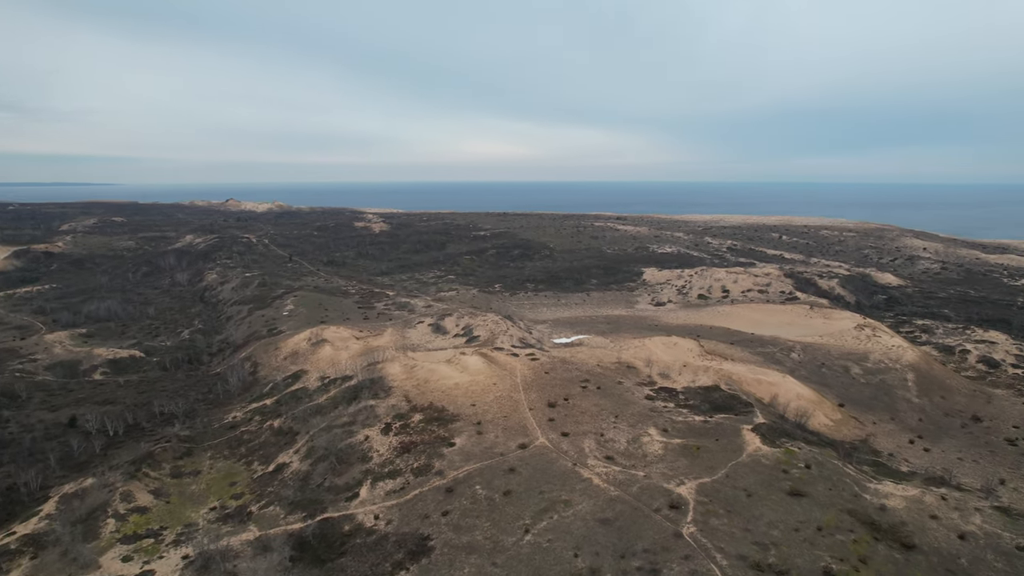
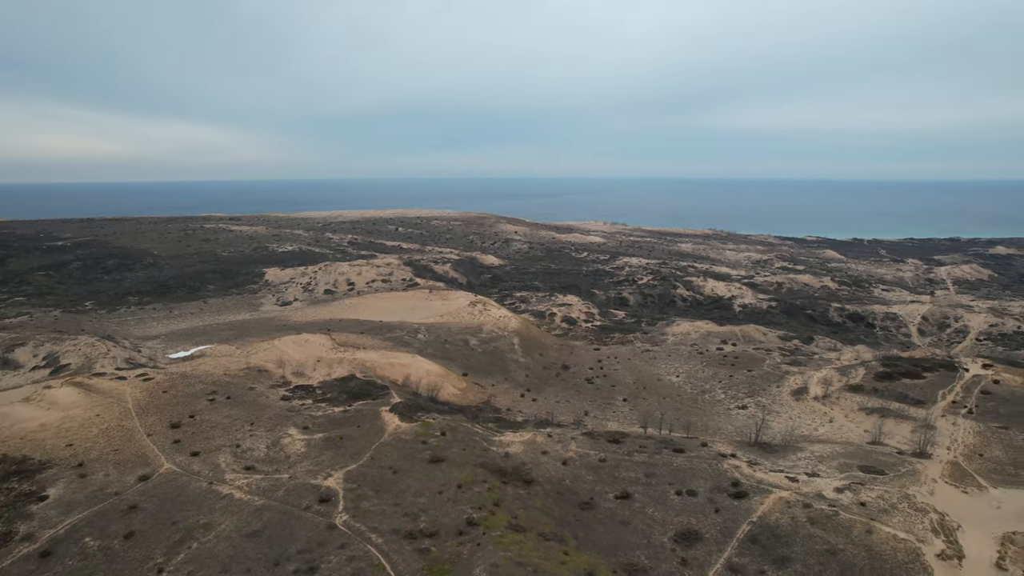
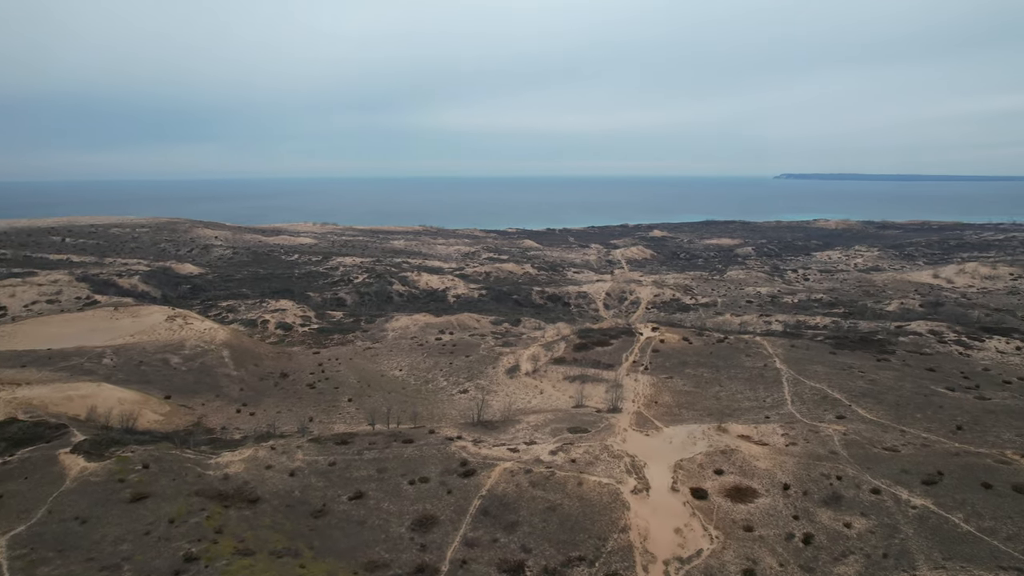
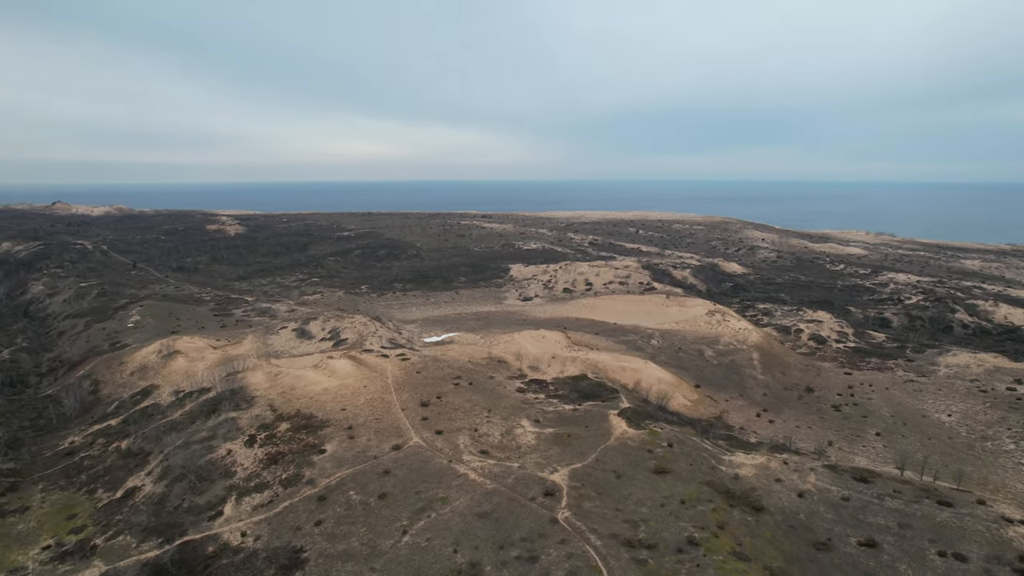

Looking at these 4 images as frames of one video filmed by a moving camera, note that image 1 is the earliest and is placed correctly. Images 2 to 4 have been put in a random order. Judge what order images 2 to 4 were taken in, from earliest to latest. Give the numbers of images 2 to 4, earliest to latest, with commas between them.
4, 2, 3
